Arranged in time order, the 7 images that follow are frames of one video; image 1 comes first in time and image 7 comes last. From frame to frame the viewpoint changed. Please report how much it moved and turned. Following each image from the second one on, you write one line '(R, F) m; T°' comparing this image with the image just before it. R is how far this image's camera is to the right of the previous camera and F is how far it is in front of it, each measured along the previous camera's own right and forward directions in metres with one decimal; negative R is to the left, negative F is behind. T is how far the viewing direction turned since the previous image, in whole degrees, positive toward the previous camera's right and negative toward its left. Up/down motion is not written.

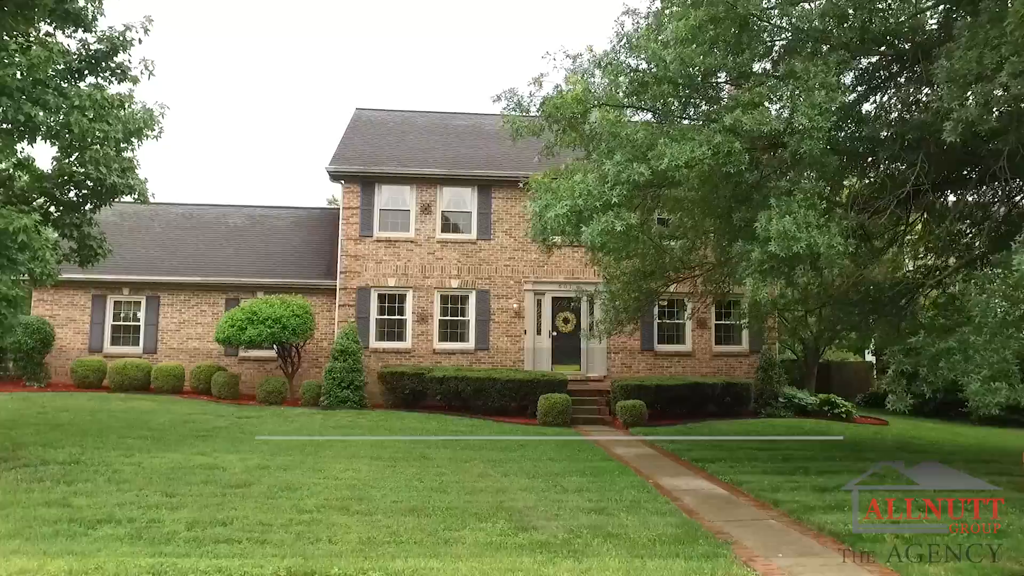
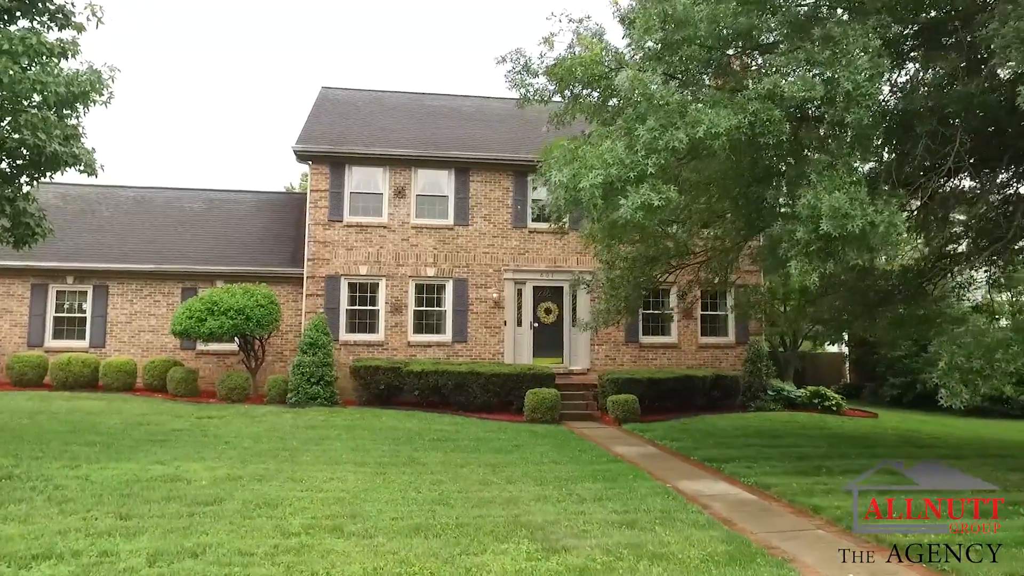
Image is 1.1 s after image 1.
(-0.5, +0.9) m; +3°
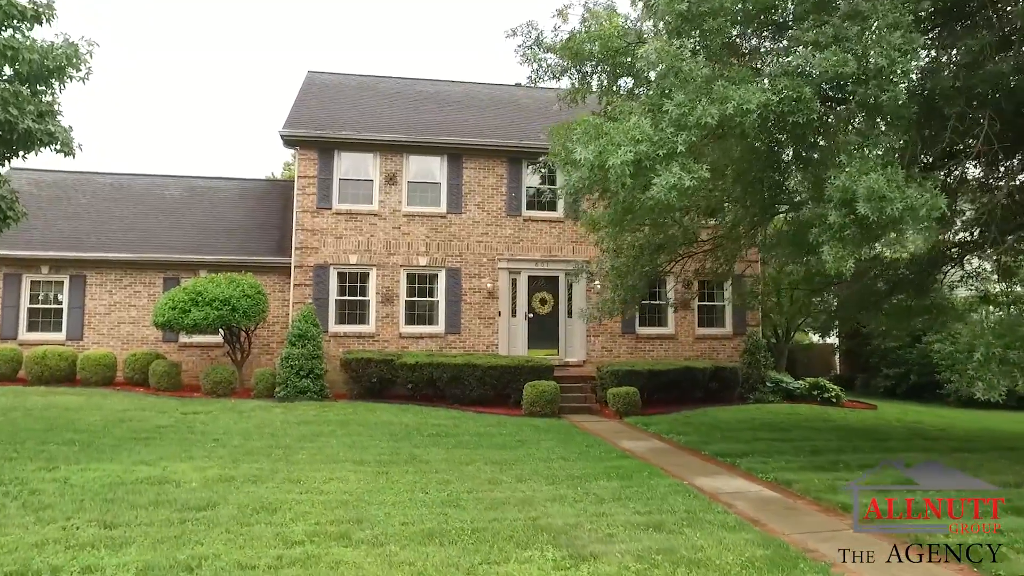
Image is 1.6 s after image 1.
(-0.3, +0.4) m; +1°
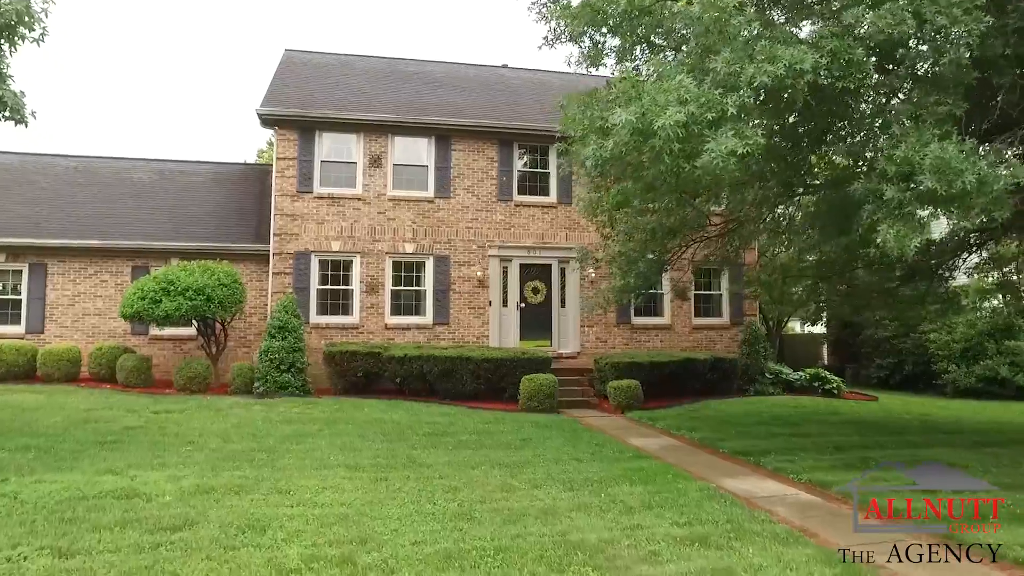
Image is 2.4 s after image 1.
(-0.3, +0.7) m; +2°
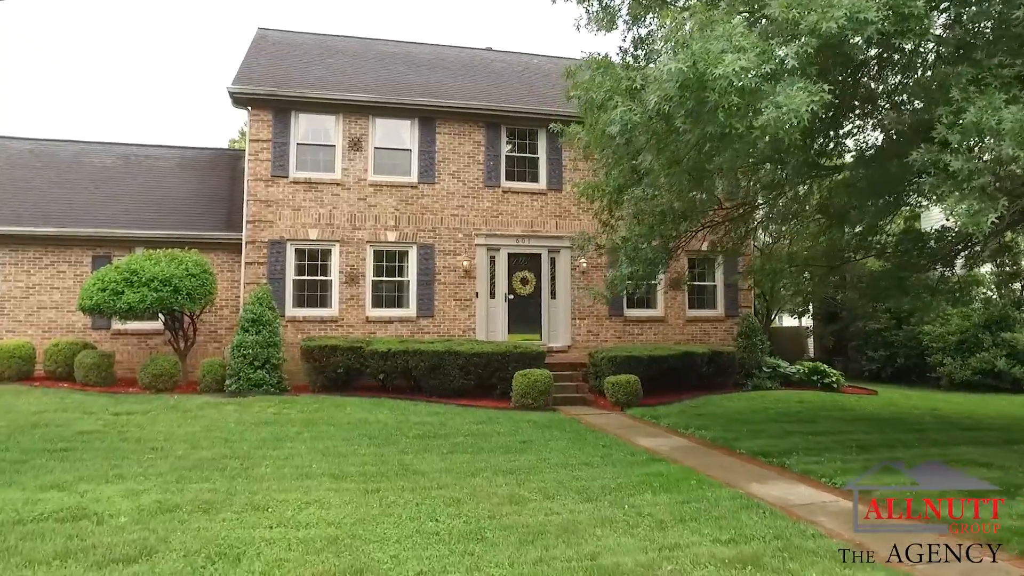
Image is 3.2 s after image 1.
(-0.3, +0.7) m; +2°
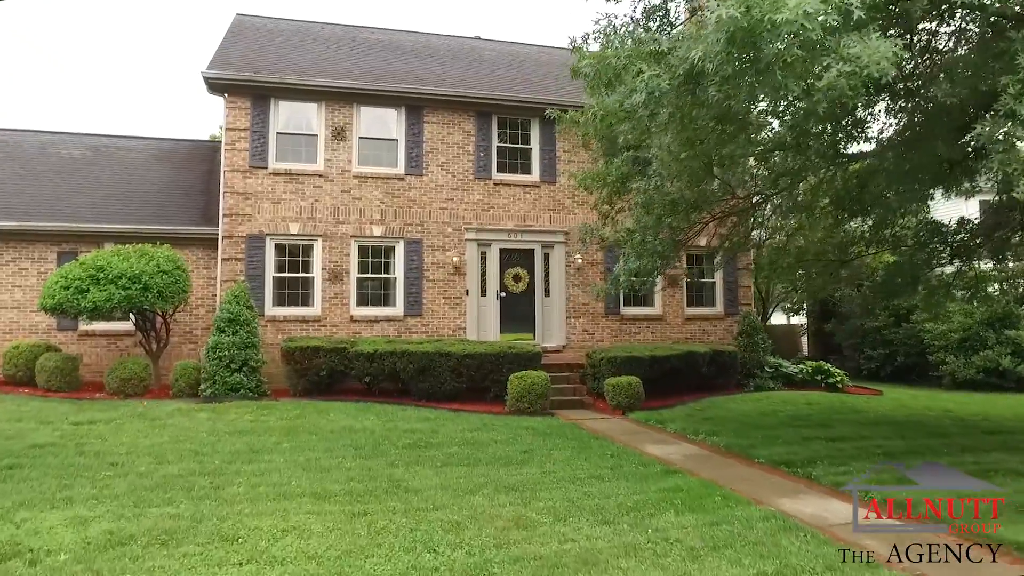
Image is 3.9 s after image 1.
(-0.1, +0.6) m; +1°
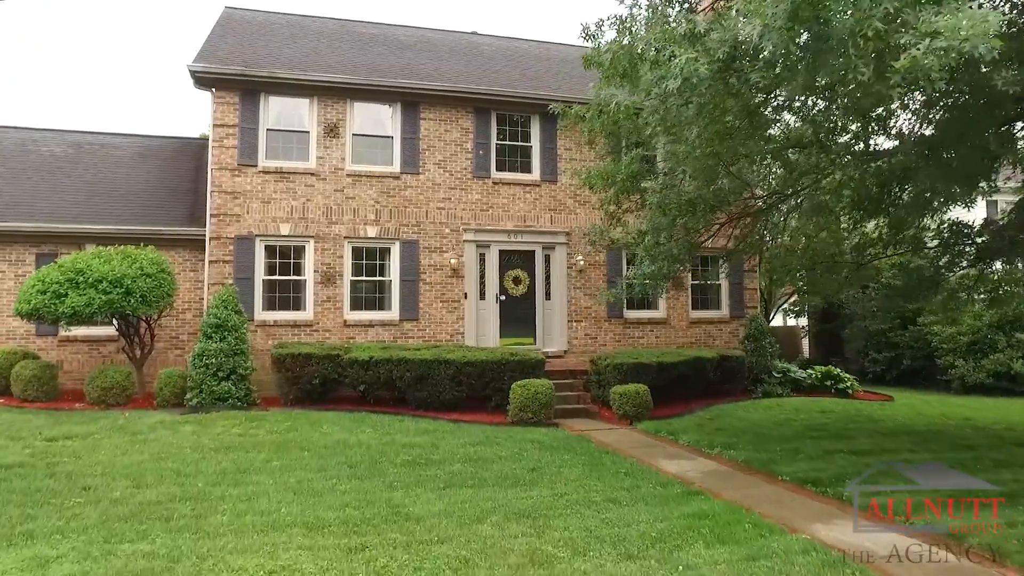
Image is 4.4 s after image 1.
(-0.1, +0.5) m; +1°
